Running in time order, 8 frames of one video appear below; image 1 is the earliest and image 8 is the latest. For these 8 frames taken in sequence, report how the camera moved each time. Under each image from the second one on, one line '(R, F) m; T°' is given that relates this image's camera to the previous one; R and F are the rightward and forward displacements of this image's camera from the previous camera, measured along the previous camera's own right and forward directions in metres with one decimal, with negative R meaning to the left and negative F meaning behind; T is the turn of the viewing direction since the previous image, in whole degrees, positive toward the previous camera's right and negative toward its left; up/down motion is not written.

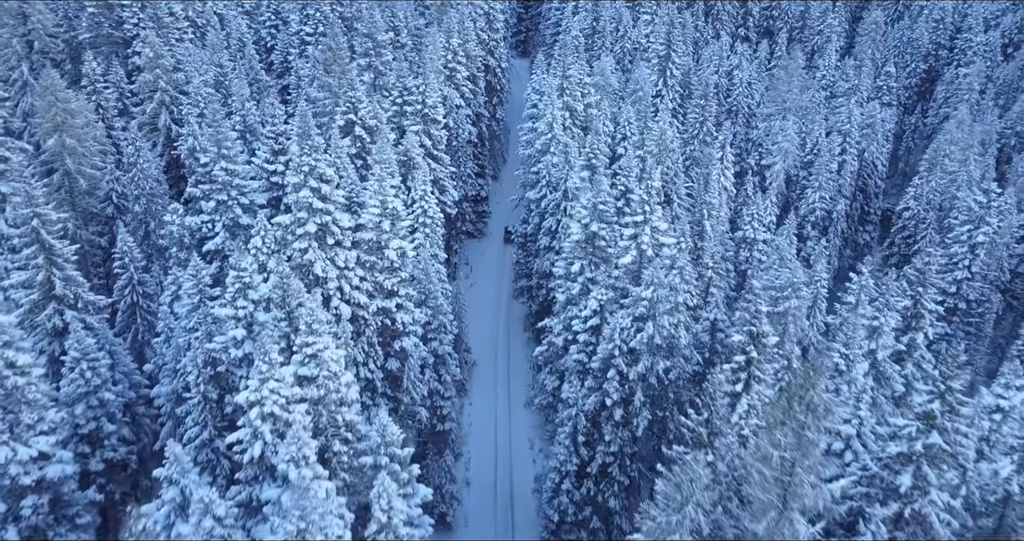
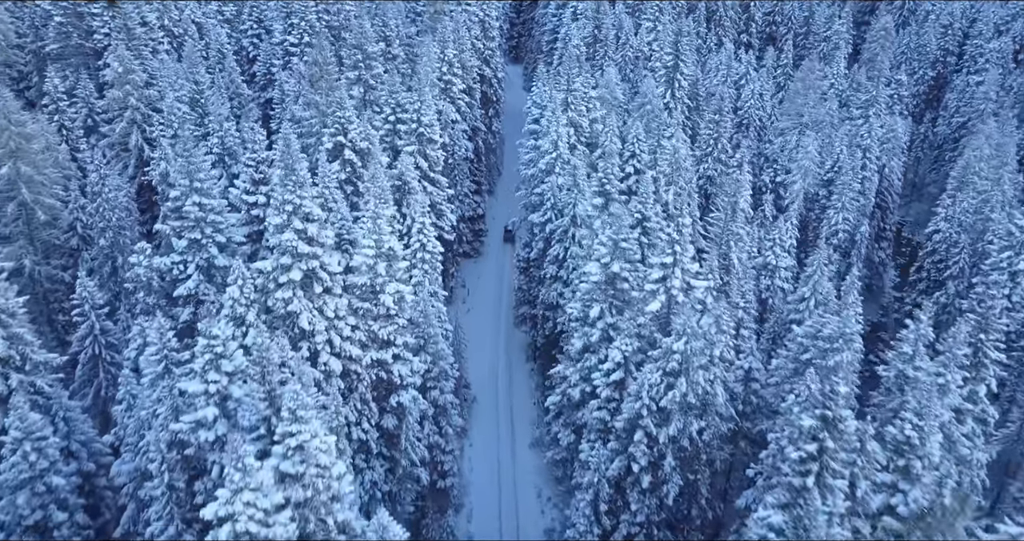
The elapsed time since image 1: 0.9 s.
(-0.8, +3.1) m; +1°
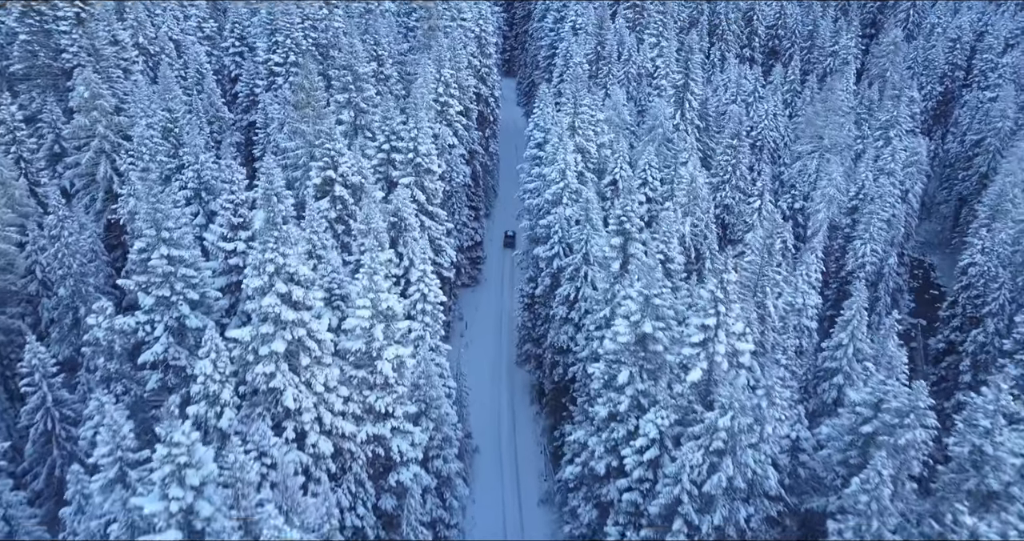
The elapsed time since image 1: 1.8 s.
(-0.8, +3.2) m; +1°
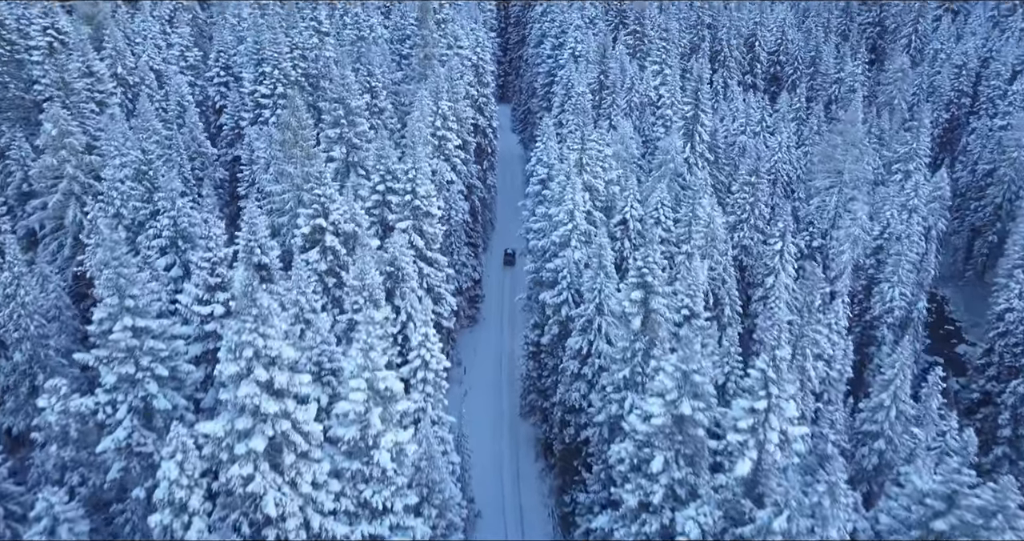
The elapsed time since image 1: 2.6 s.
(-0.7, +2.7) m; +1°
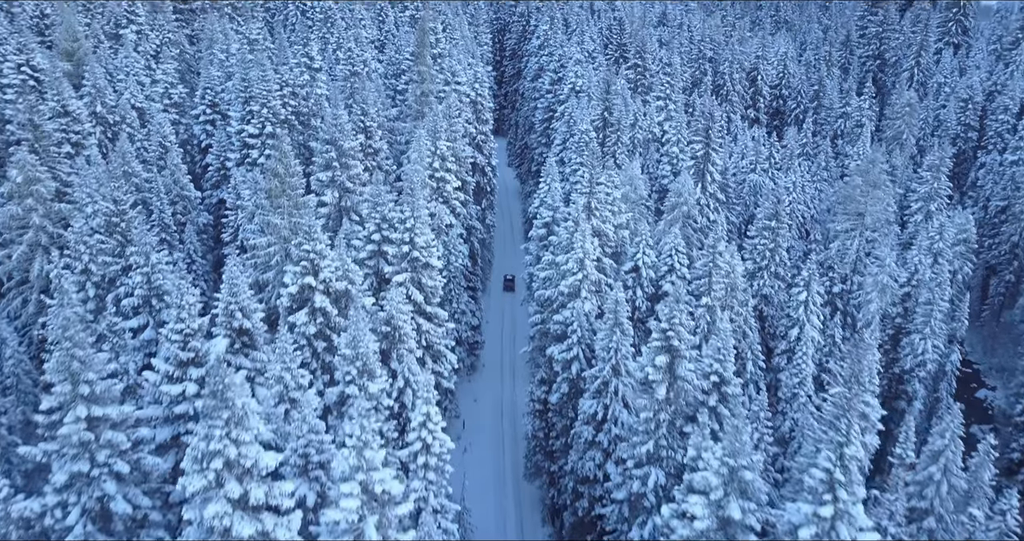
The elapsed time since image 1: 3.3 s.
(-0.6, +2.5) m; +1°
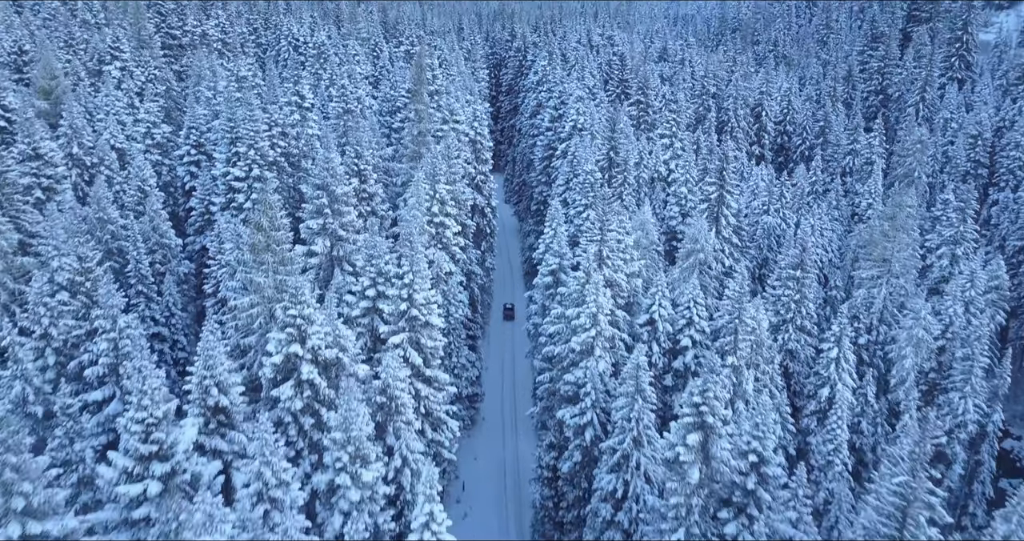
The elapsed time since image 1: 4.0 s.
(-0.6, +2.6) m; +1°
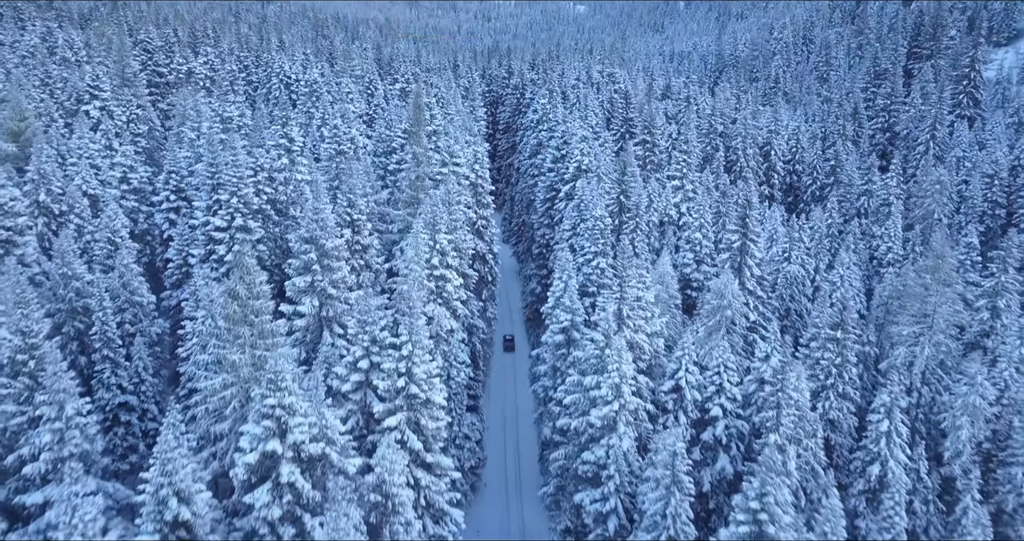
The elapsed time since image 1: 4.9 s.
(-0.7, +3.2) m; +1°
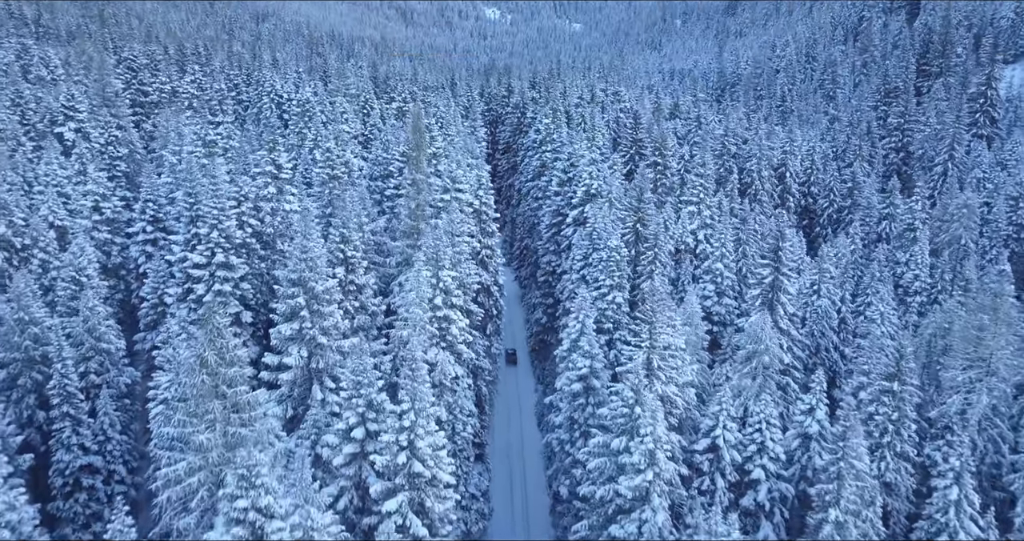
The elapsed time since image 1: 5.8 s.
(-0.7, +3.3) m; 0°
